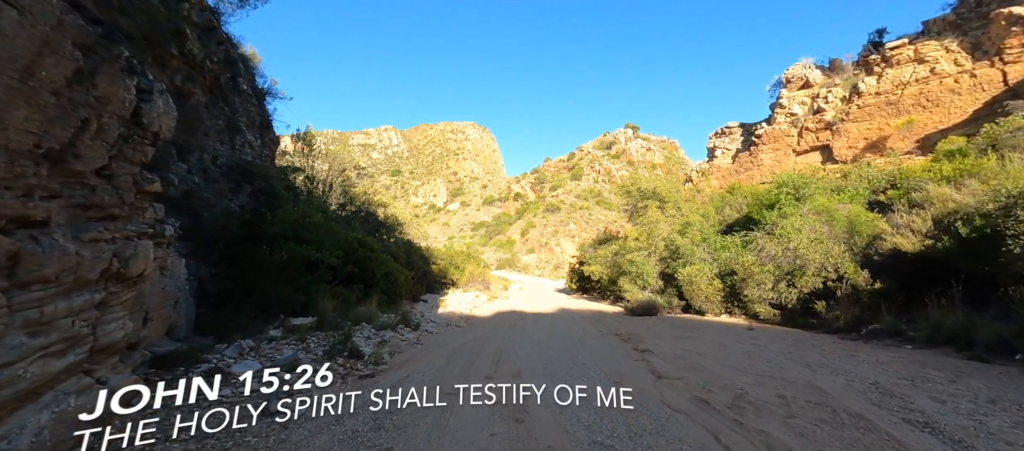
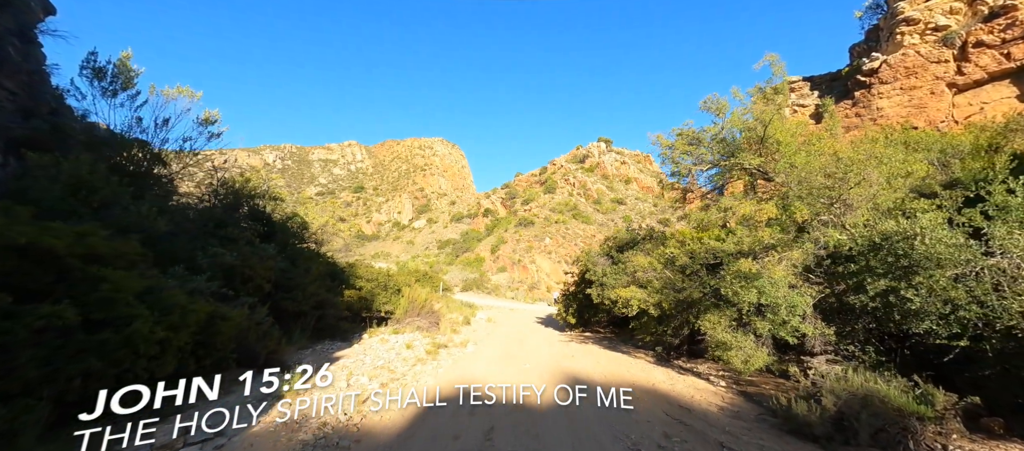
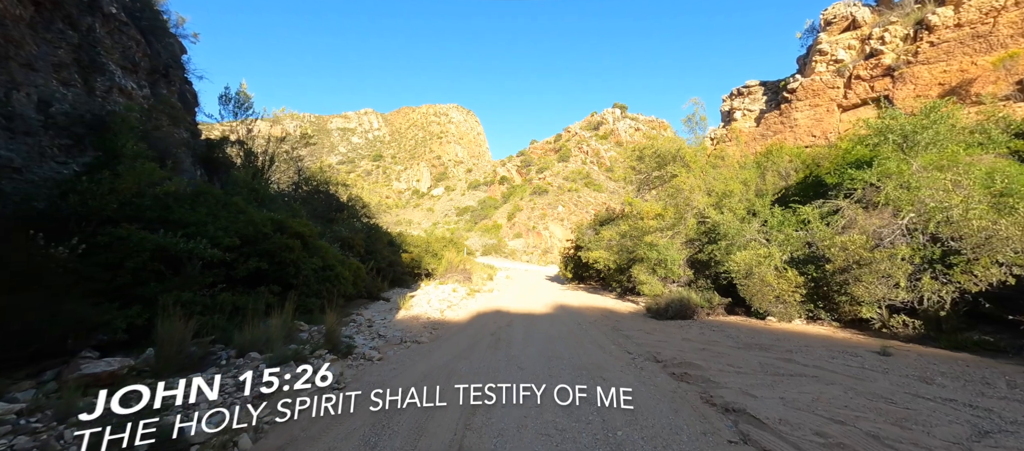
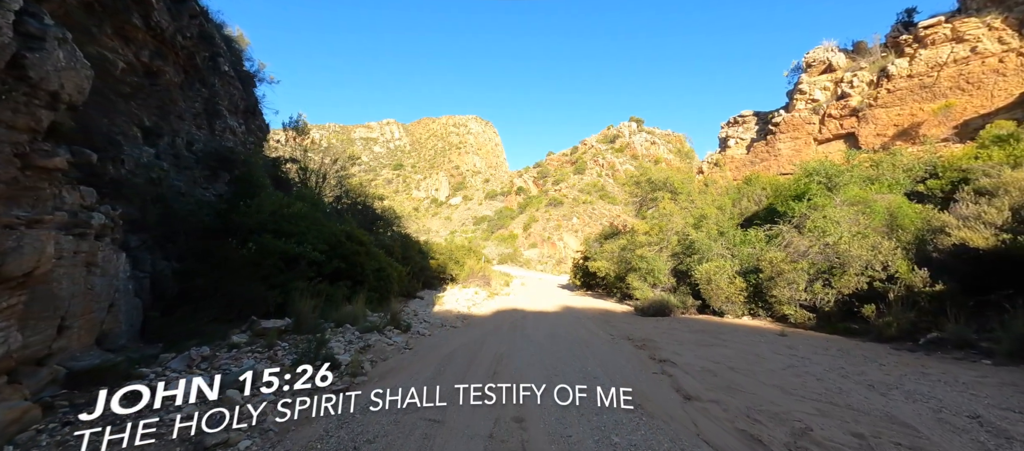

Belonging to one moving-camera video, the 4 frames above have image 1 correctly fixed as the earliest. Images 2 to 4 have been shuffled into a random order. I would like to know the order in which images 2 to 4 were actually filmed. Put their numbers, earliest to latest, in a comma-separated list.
4, 3, 2
